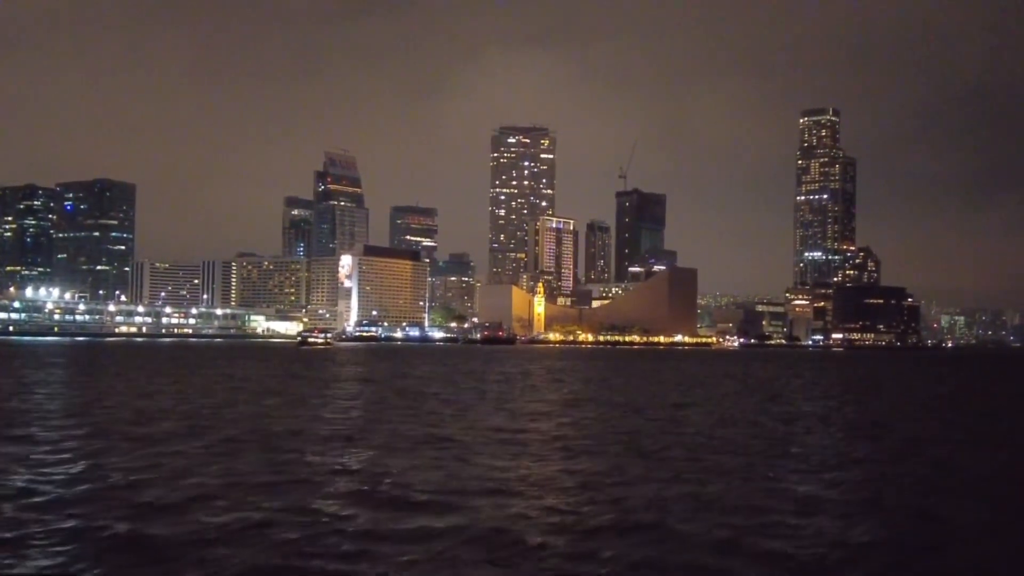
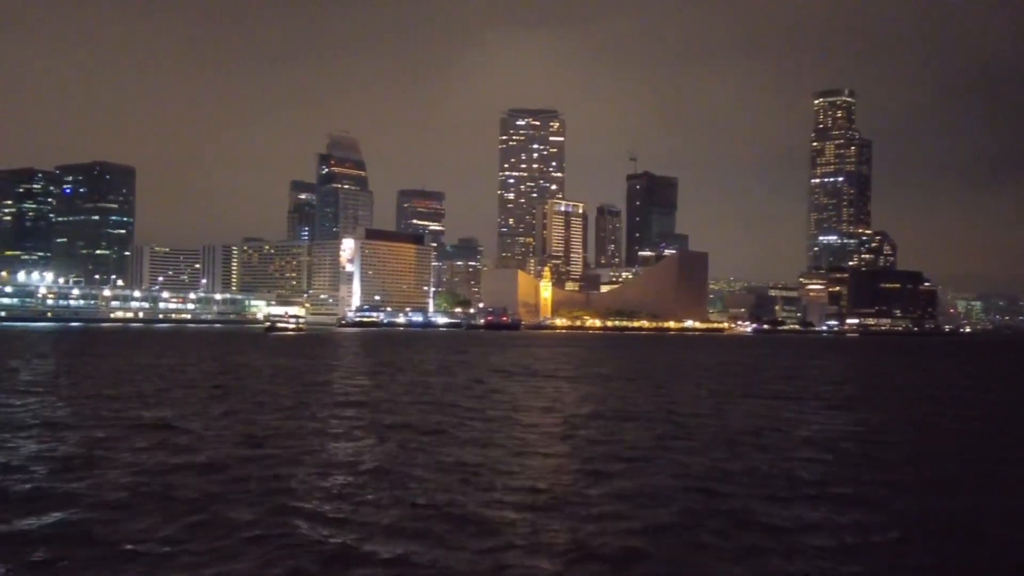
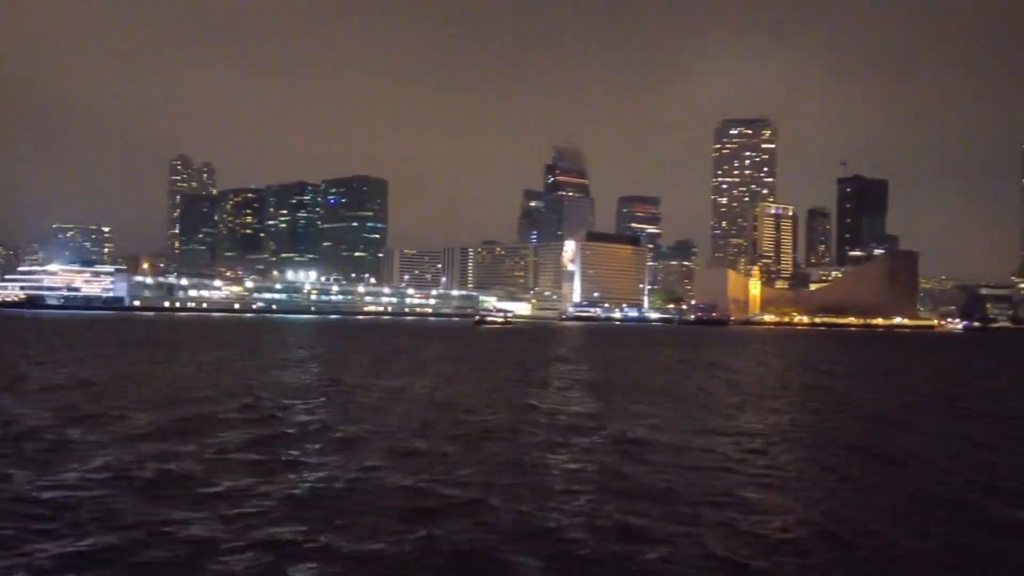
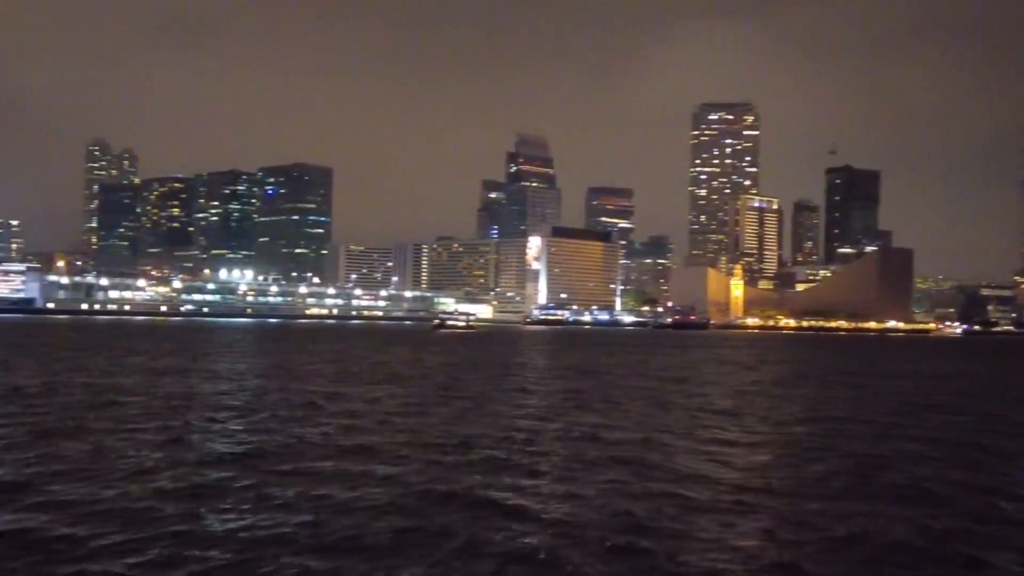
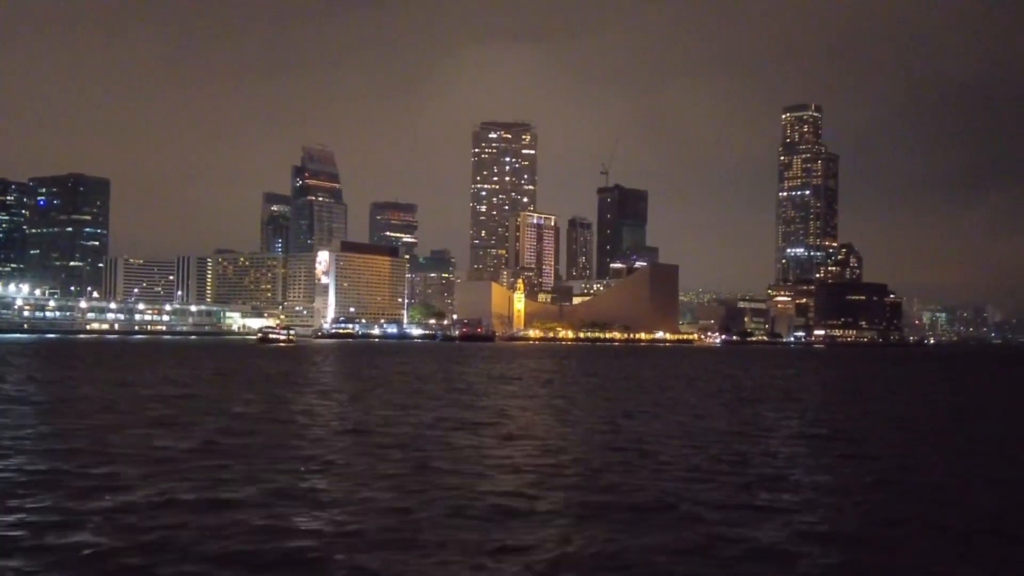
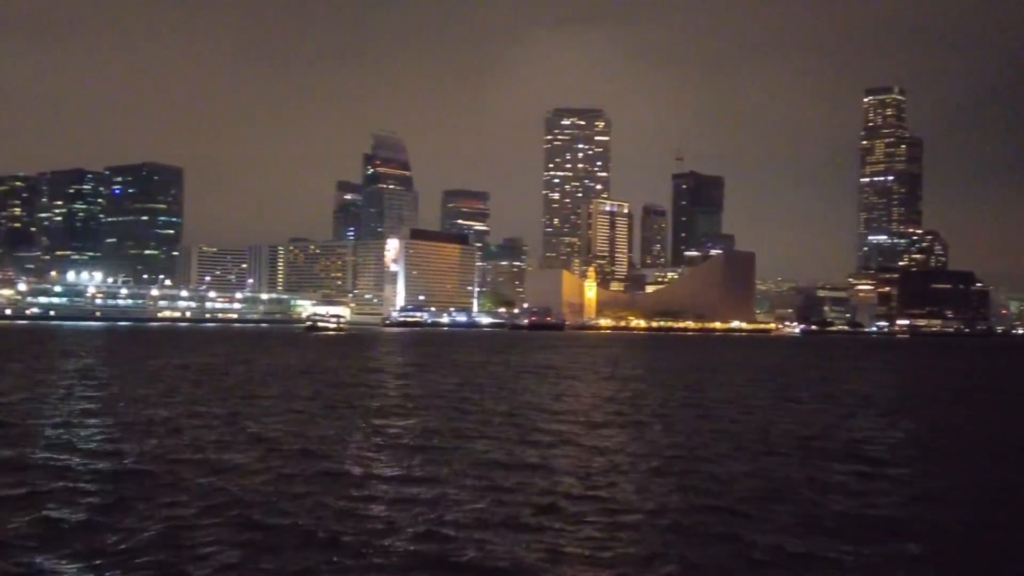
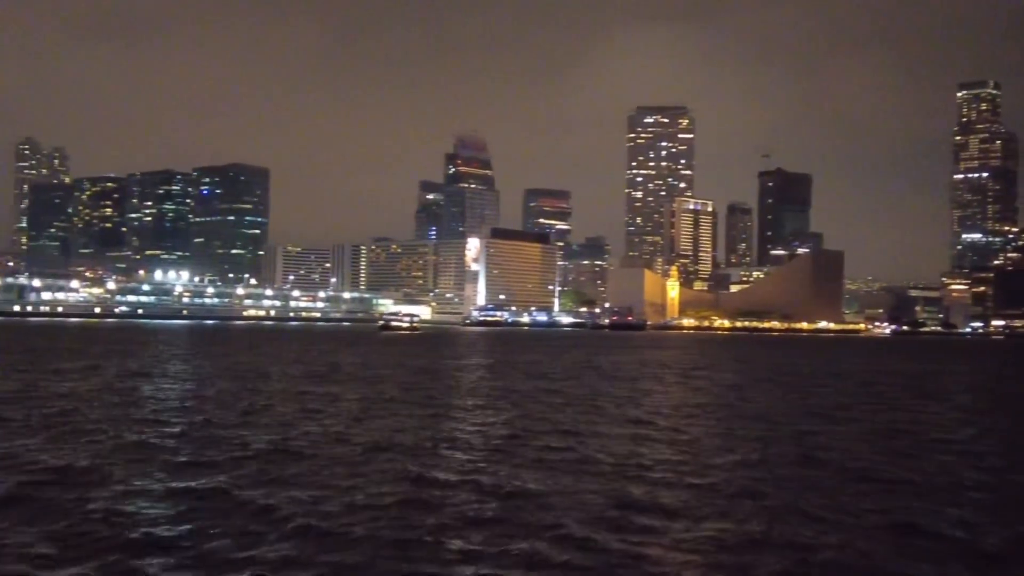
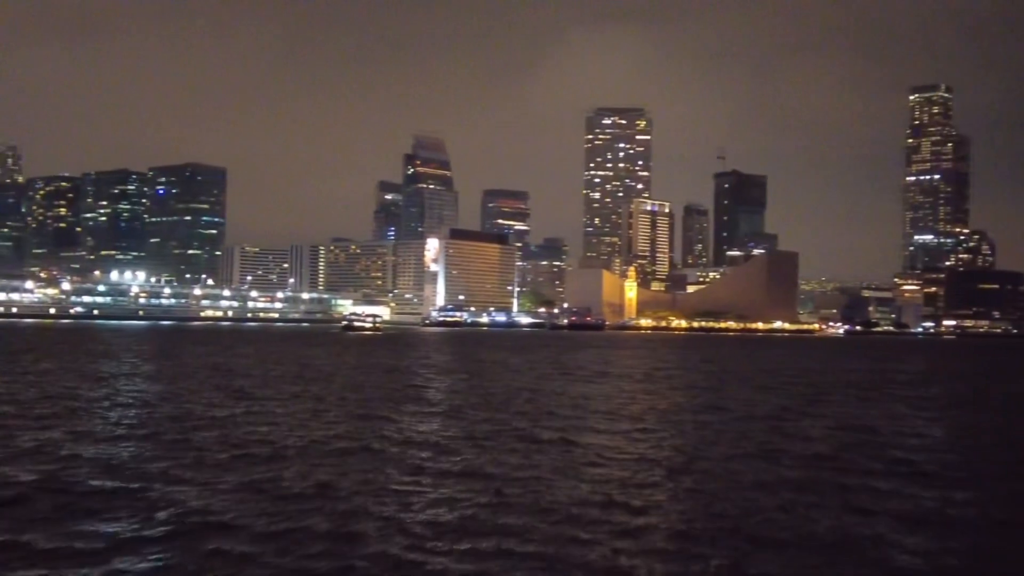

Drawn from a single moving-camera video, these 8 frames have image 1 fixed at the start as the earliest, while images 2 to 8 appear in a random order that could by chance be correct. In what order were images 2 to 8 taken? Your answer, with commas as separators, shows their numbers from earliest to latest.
5, 2, 6, 8, 7, 4, 3
